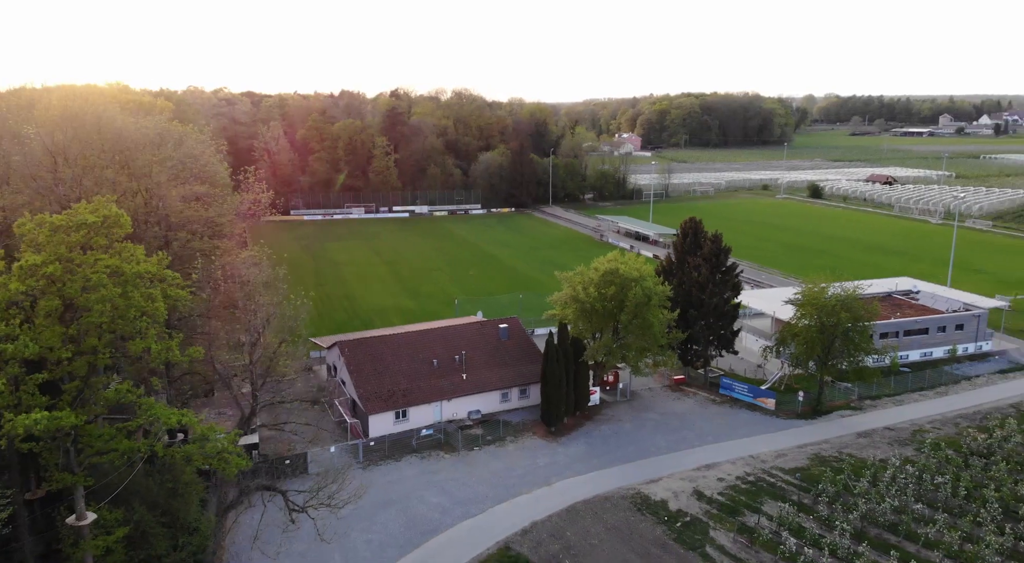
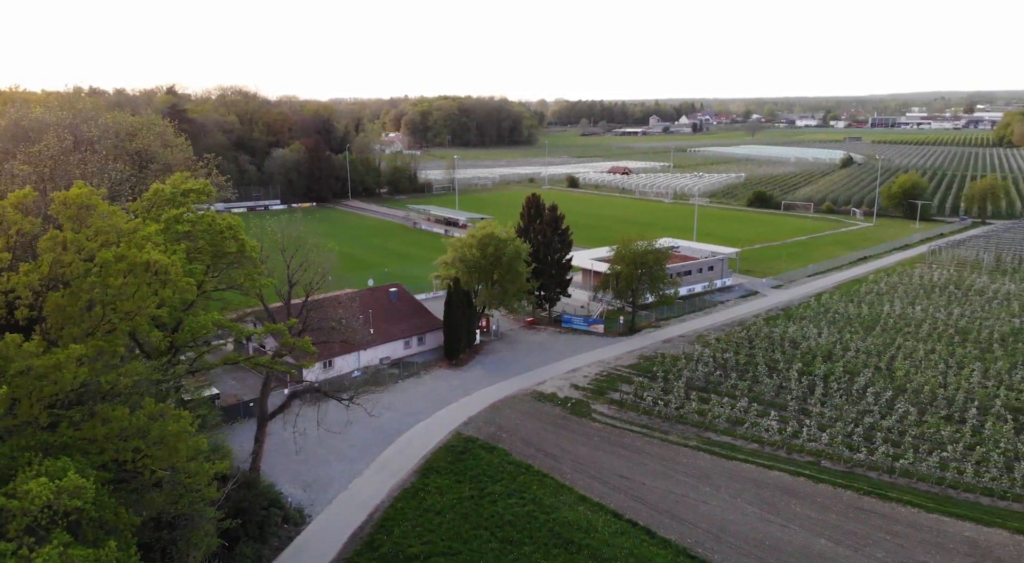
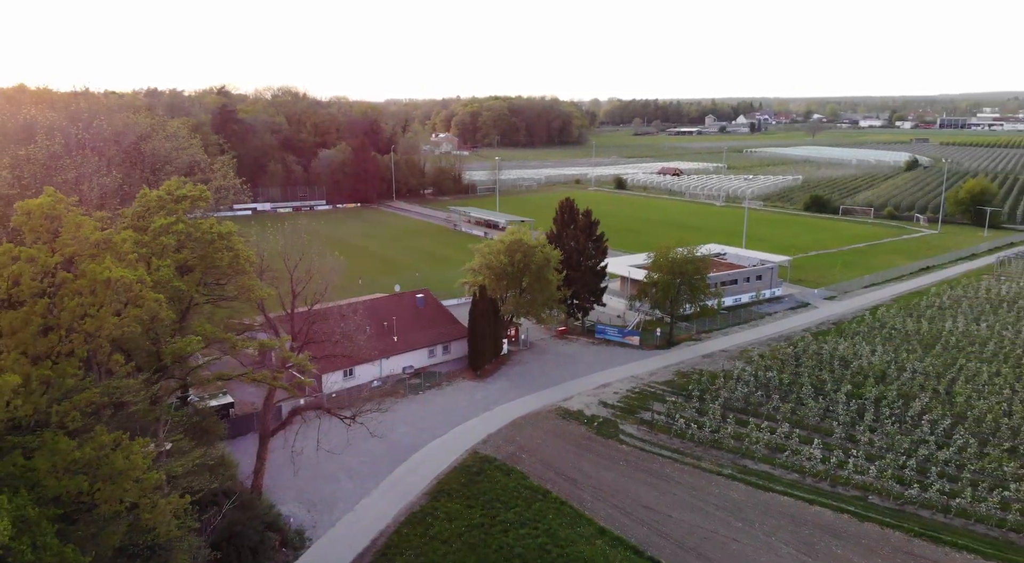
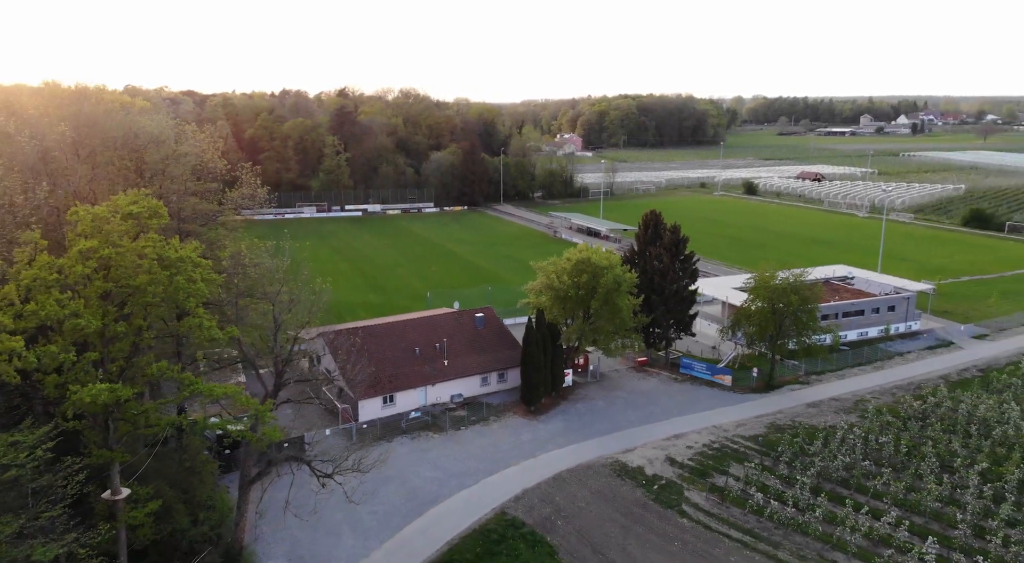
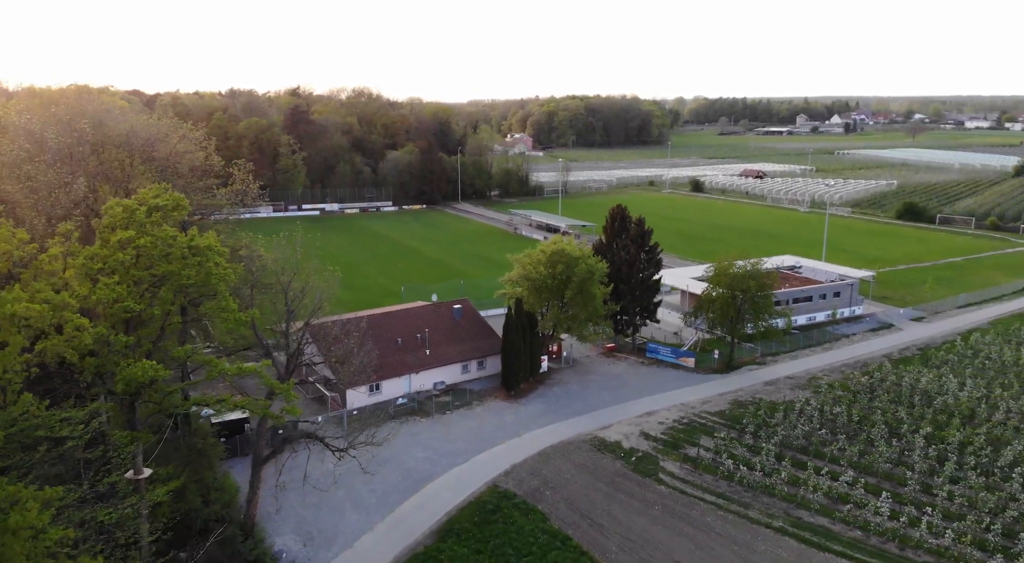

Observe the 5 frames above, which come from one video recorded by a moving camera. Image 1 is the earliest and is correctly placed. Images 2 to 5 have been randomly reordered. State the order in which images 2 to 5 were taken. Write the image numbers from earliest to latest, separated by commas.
4, 5, 3, 2
